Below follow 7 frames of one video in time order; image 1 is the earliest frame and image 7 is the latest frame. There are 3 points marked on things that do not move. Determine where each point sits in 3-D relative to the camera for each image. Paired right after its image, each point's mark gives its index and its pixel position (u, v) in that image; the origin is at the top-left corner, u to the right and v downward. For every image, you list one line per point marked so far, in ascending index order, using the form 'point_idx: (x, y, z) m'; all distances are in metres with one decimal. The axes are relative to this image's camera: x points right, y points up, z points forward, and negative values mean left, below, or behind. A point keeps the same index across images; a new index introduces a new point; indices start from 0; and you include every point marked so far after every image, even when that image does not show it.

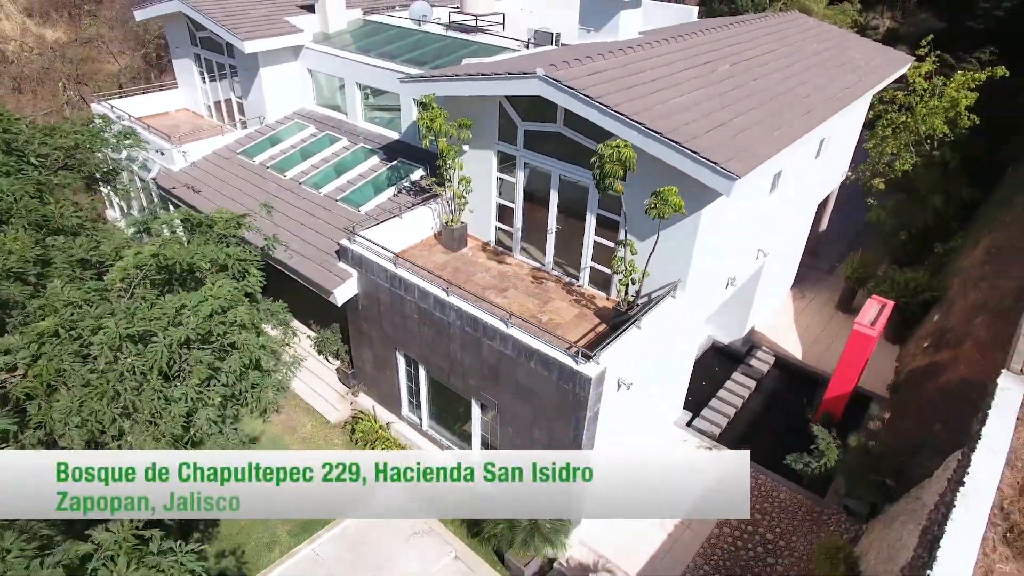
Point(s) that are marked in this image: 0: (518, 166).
0: (+0.1, +1.5, +8.7) m
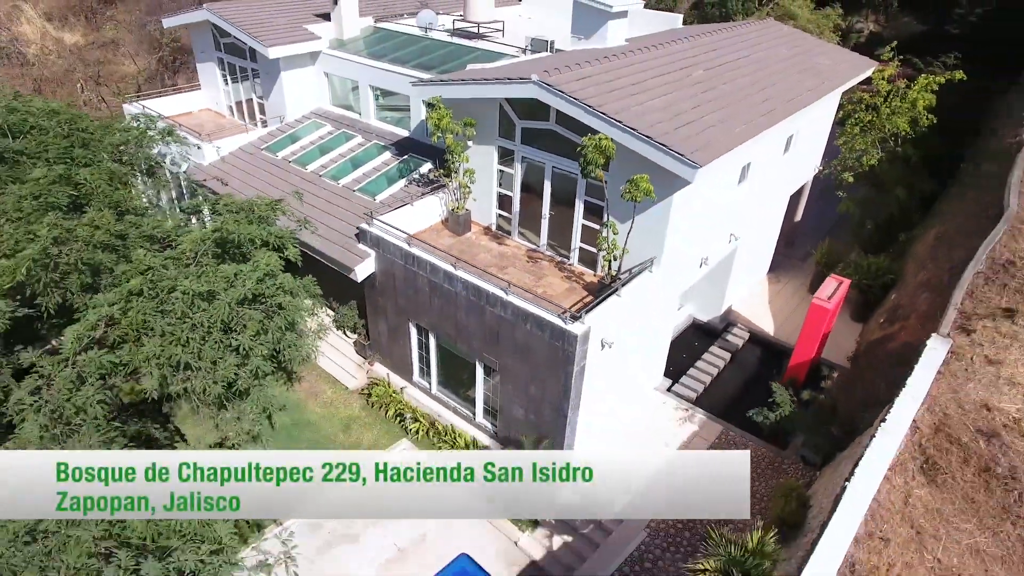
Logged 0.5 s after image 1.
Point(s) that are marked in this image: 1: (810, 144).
0: (0.0, +1.8, +10.0) m
1: (+5.6, +2.7, +13.0) m
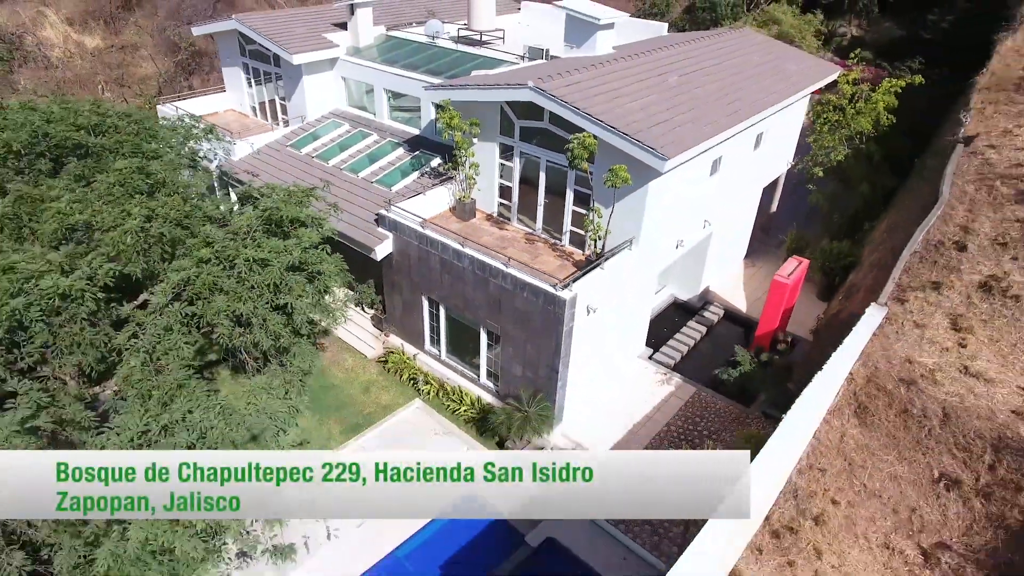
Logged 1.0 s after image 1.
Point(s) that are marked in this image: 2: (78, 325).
0: (0.0, +2.2, +11.5) m
1: (+5.6, +3.1, +14.5) m
2: (-4.3, -0.4, +6.7) m
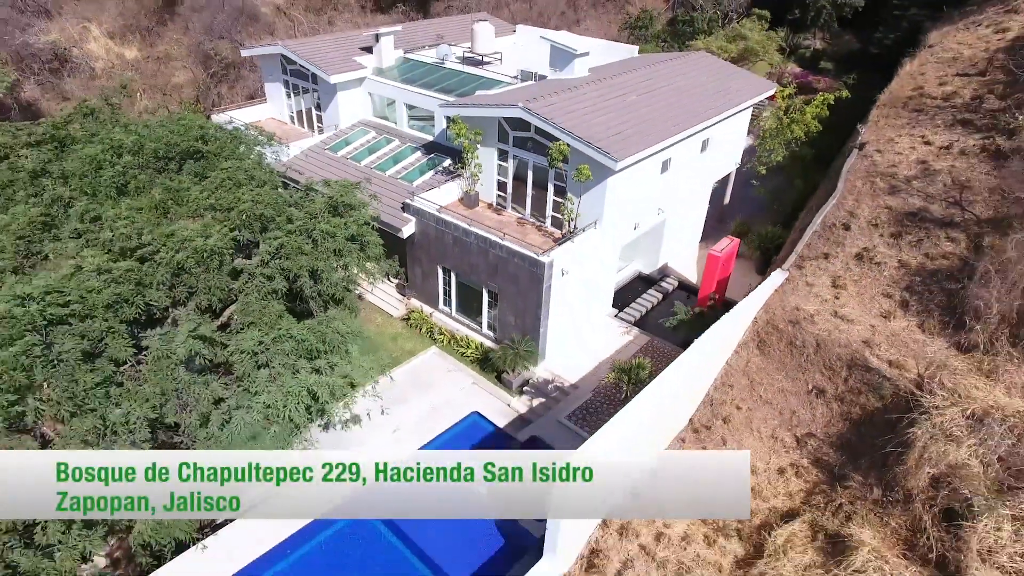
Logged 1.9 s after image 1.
0: (-0.1, +2.8, +14.9) m
1: (+5.5, +3.7, +17.9) m
2: (-4.4, +0.2, +10.1) m
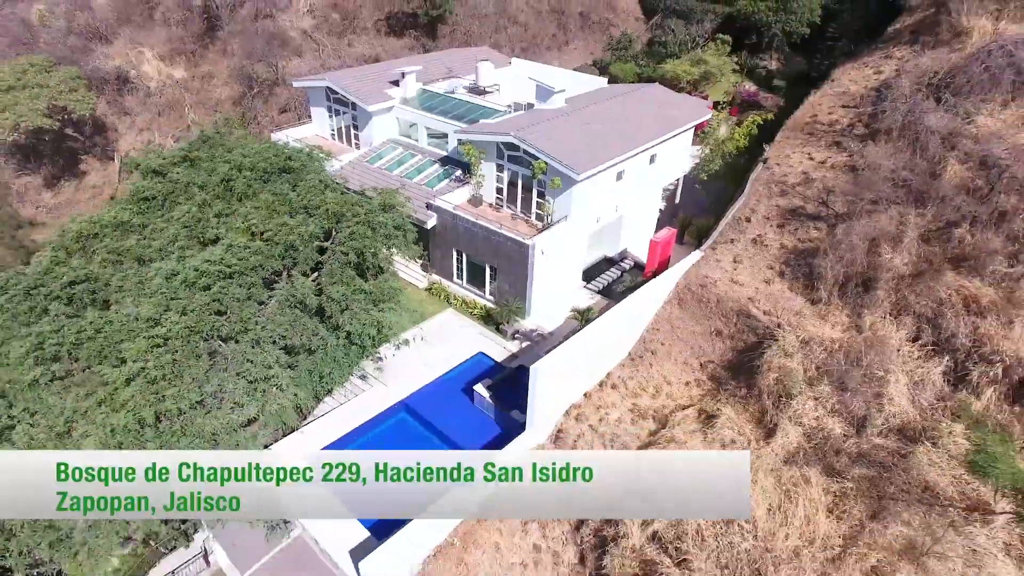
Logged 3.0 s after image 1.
0: (-0.2, +3.5, +20.3) m
1: (+5.4, +4.4, +23.4) m
2: (-4.6, +0.8, +15.6) m
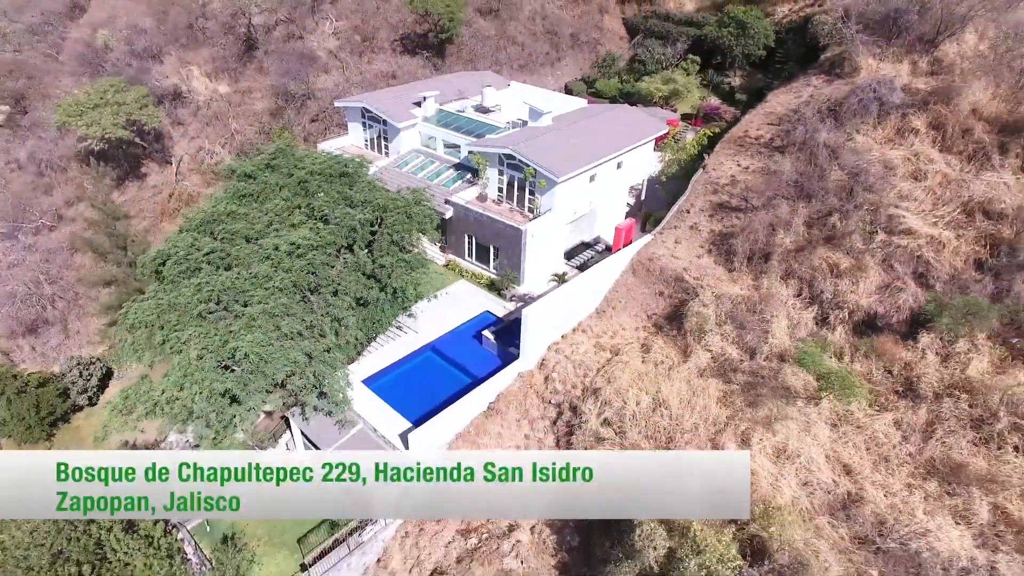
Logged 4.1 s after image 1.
0: (-0.3, +4.4, +26.5) m
1: (+5.3, +5.3, +29.5) m
2: (-4.6, +1.7, +21.7) m
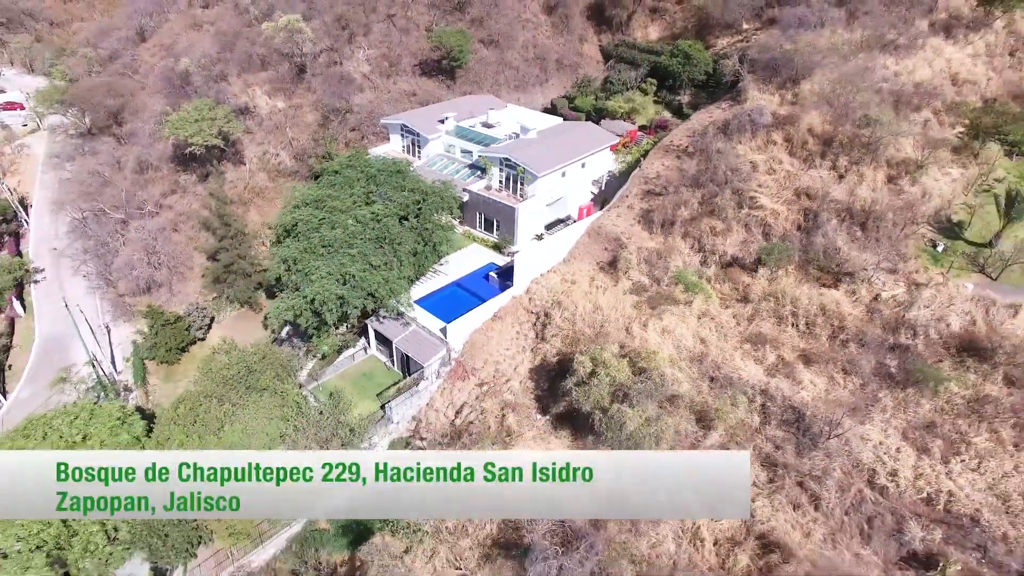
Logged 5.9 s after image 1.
0: (-0.5, +6.5, +38.3) m
1: (+5.1, +7.4, +41.4) m
2: (-4.8, +3.9, +33.6) m
